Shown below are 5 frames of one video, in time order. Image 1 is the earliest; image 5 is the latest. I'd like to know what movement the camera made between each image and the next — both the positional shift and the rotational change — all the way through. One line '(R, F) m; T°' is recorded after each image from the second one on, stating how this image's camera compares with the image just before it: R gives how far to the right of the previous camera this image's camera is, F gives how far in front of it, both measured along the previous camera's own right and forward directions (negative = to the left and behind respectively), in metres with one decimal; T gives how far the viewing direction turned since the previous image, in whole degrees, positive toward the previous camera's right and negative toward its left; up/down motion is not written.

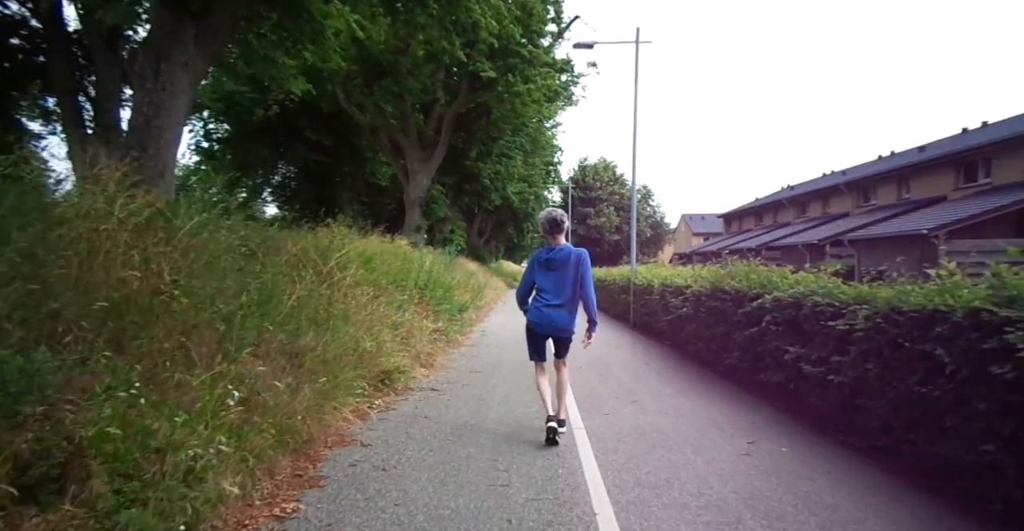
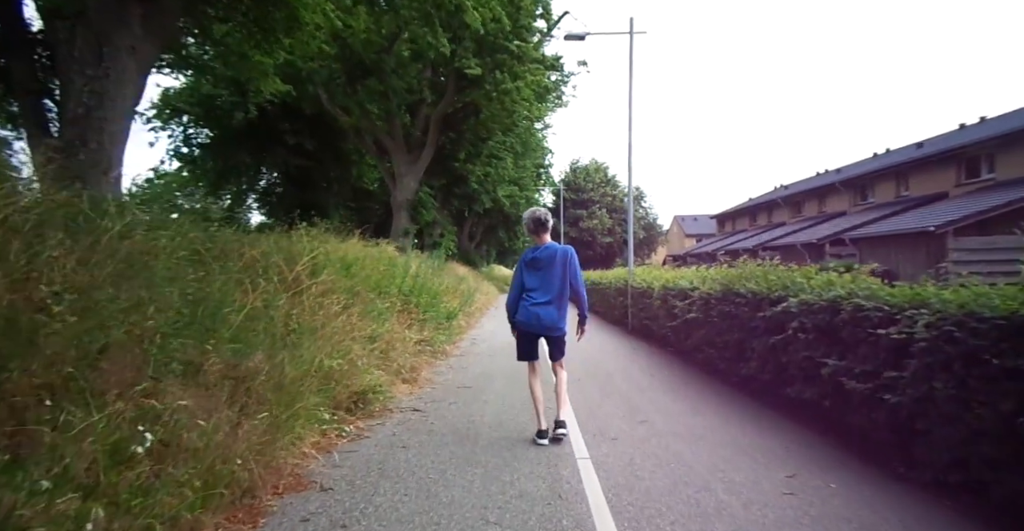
(0.0, +0.9) m; +1°
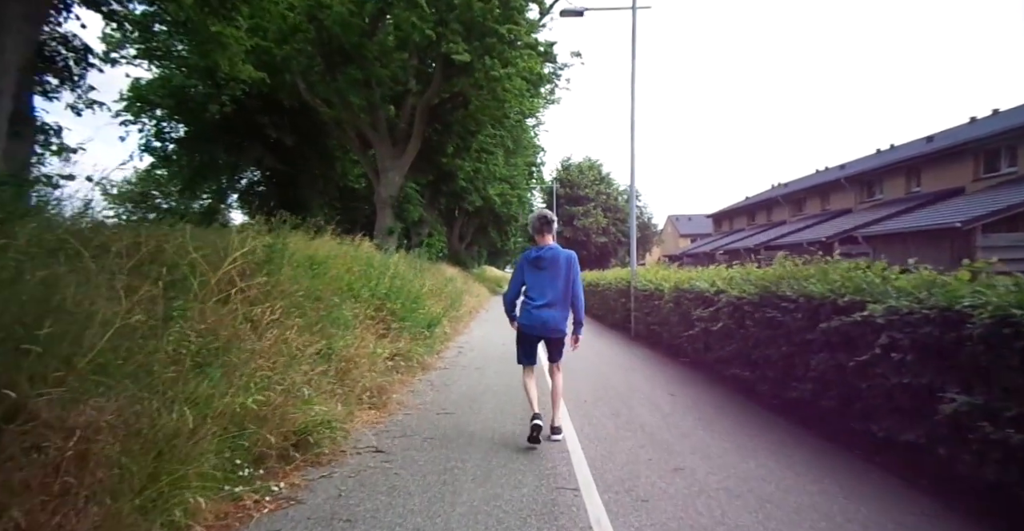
(0.0, +1.5) m; +1°
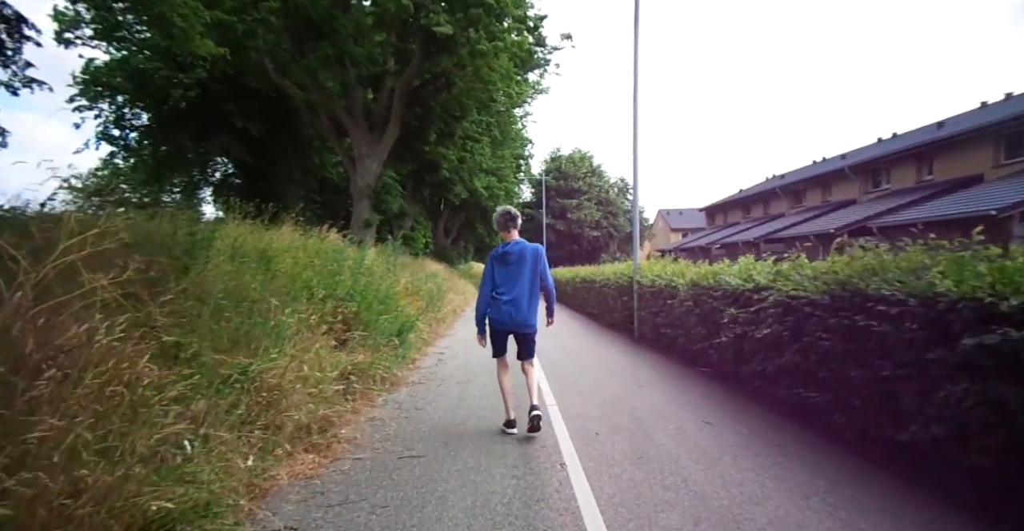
(0.0, +1.8) m; +1°
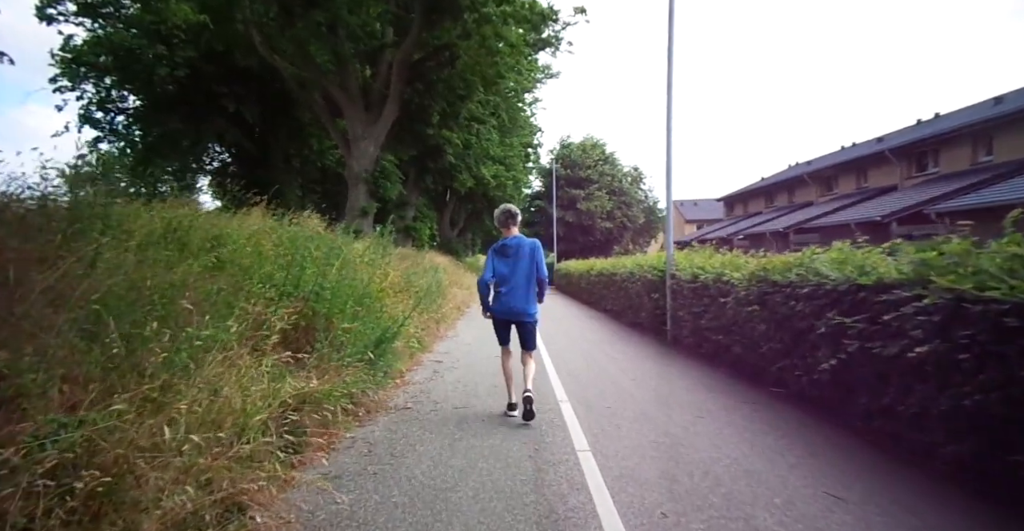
(-0.1, +2.0) m; -1°
